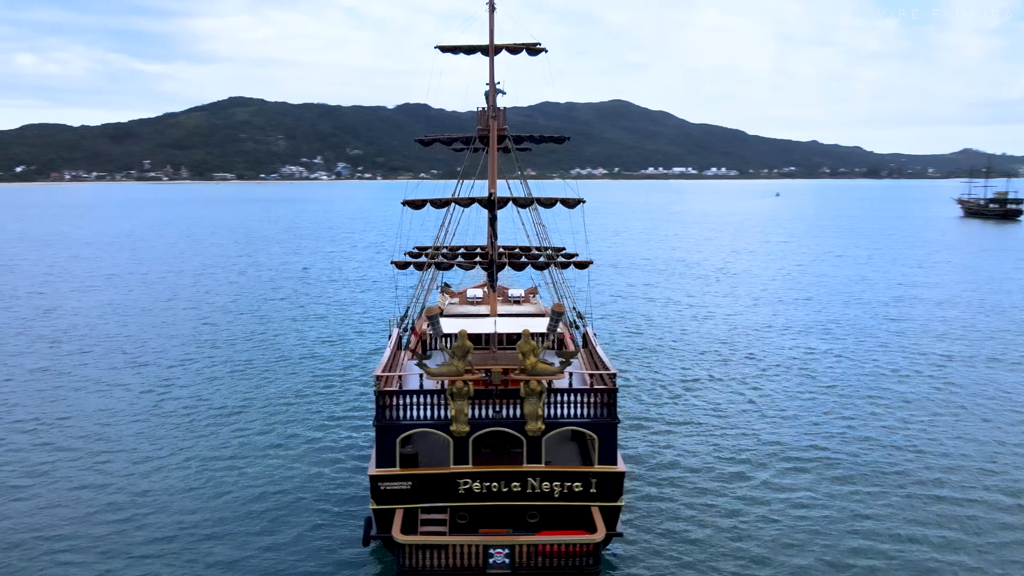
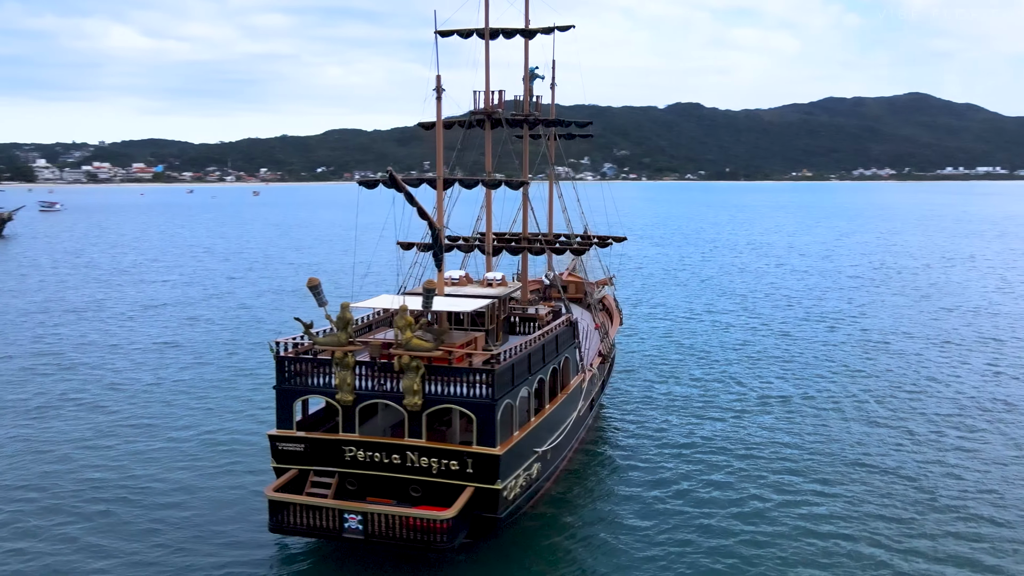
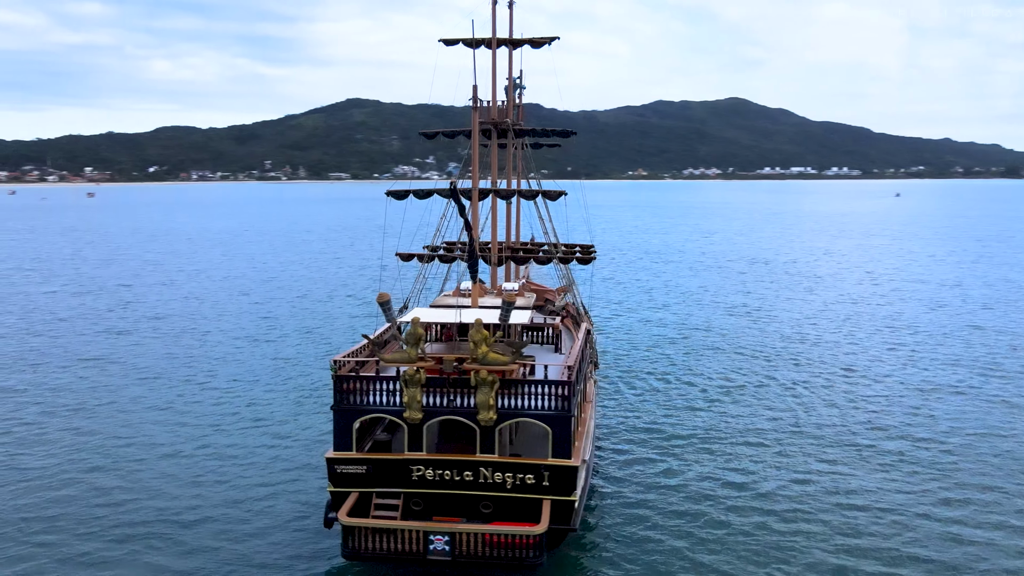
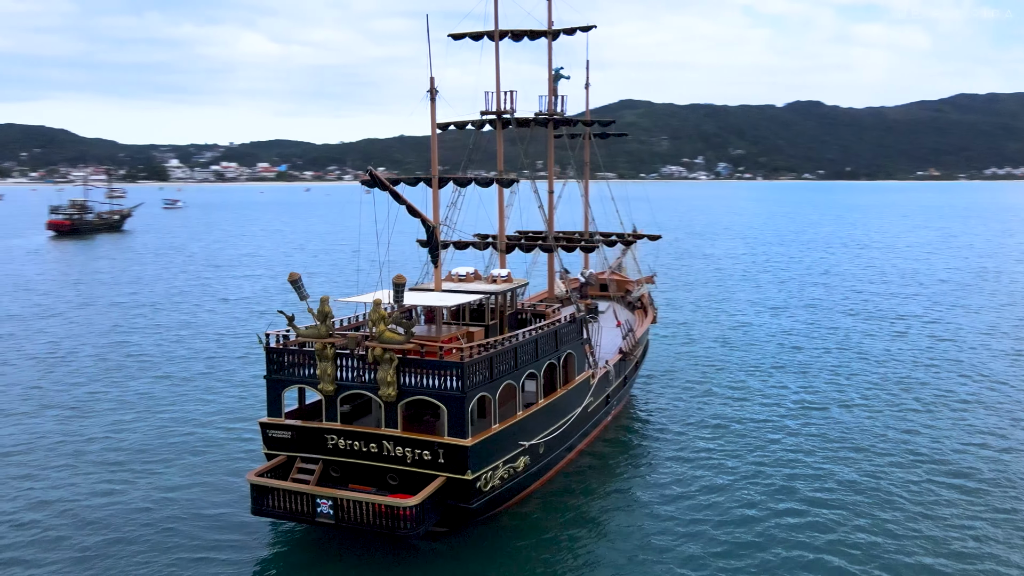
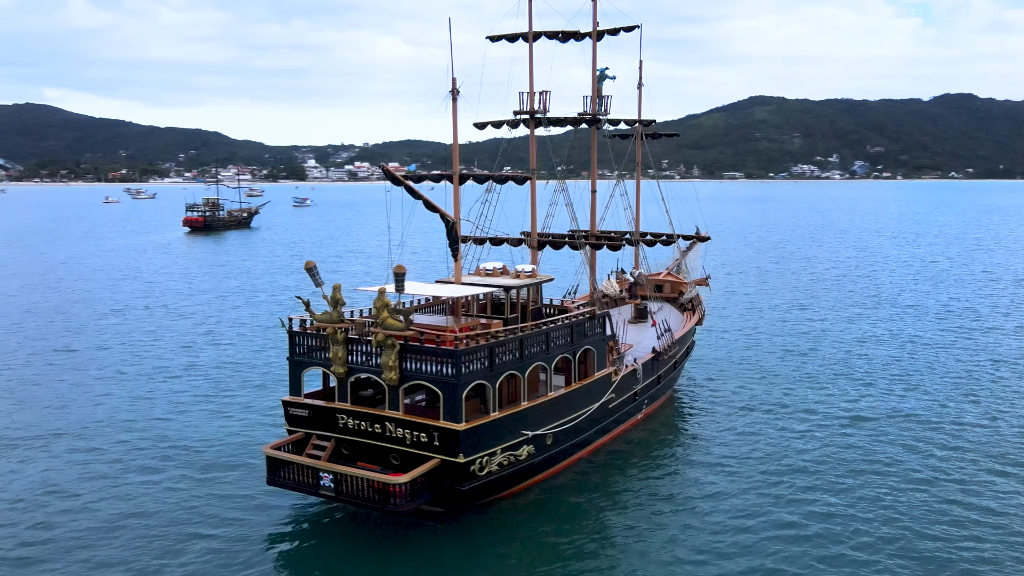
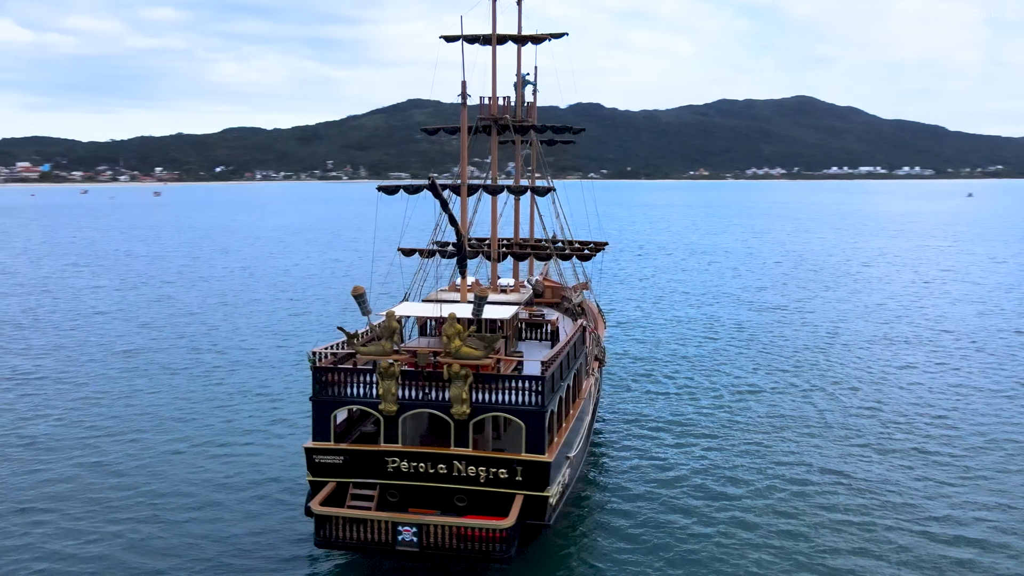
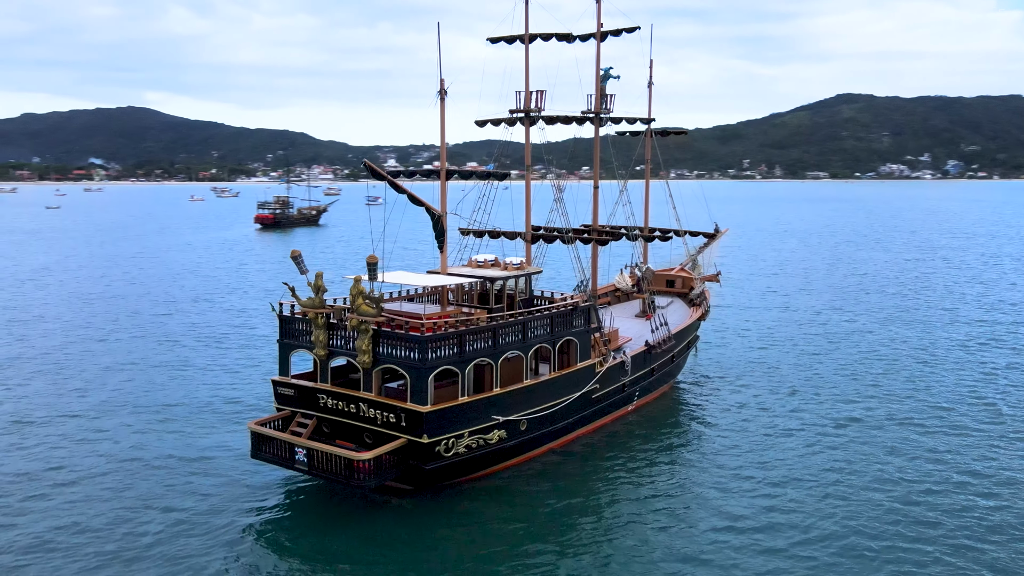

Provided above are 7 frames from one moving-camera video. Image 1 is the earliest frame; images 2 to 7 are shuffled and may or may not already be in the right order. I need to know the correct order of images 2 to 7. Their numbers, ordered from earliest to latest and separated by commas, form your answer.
3, 6, 2, 4, 5, 7
